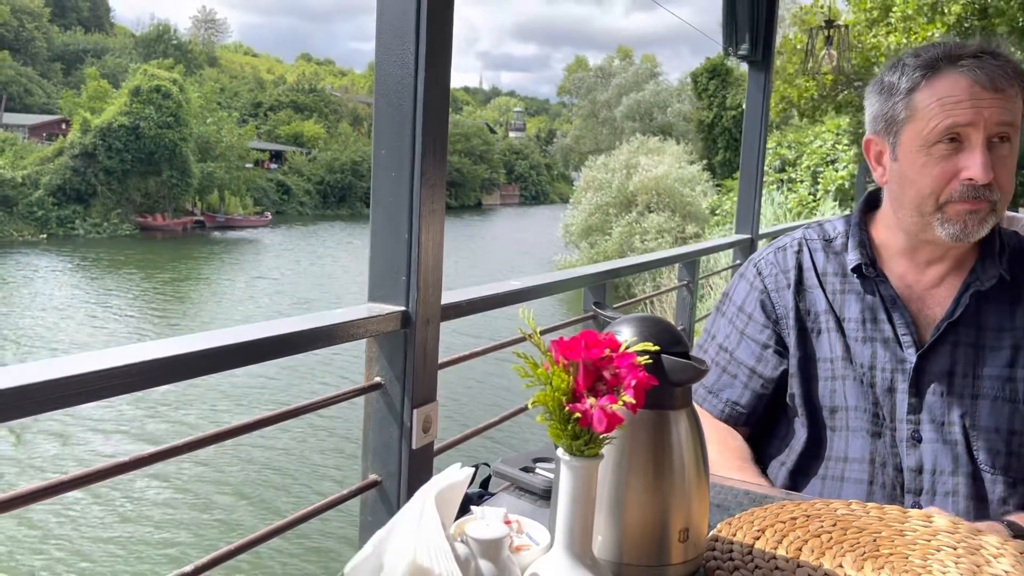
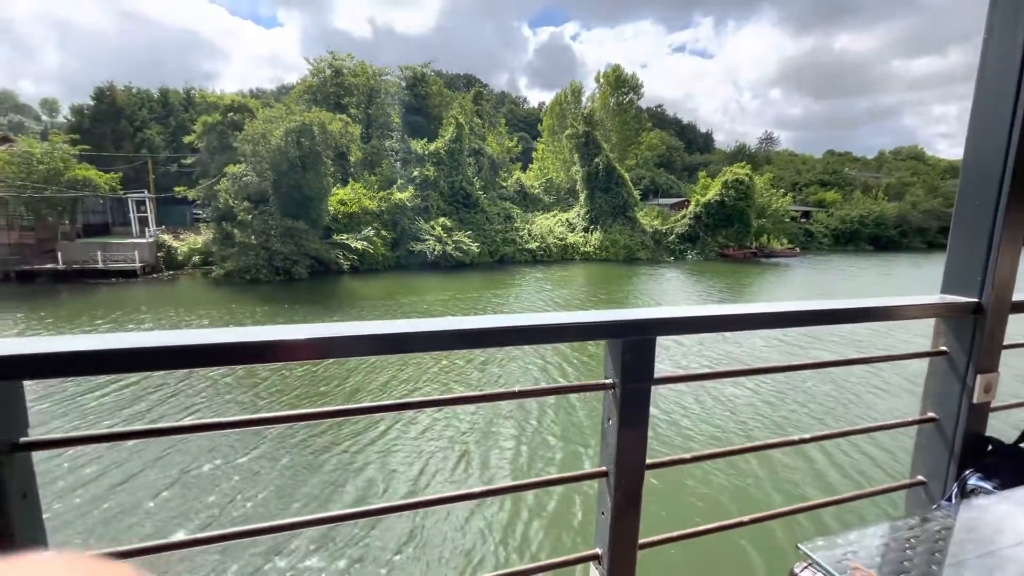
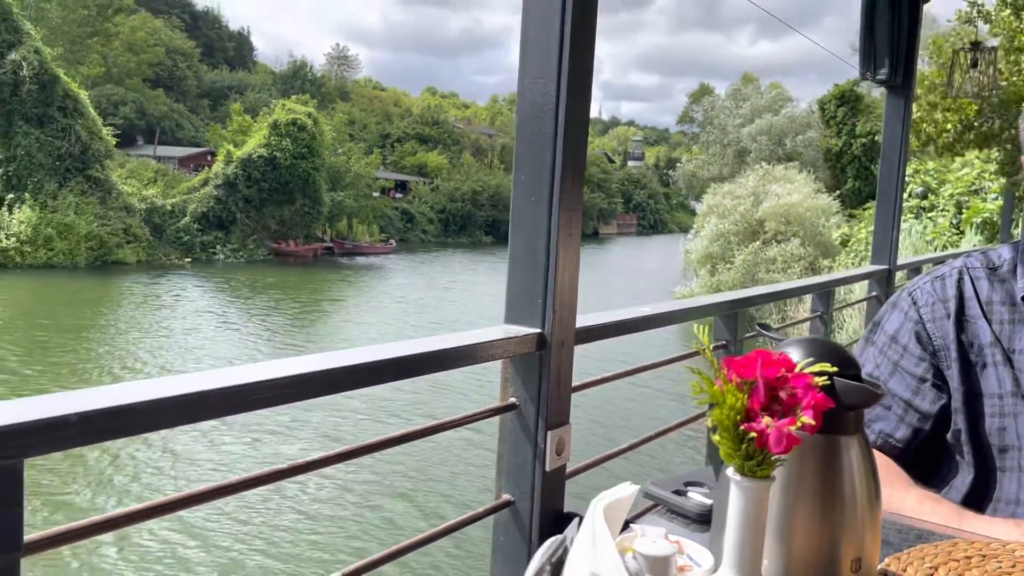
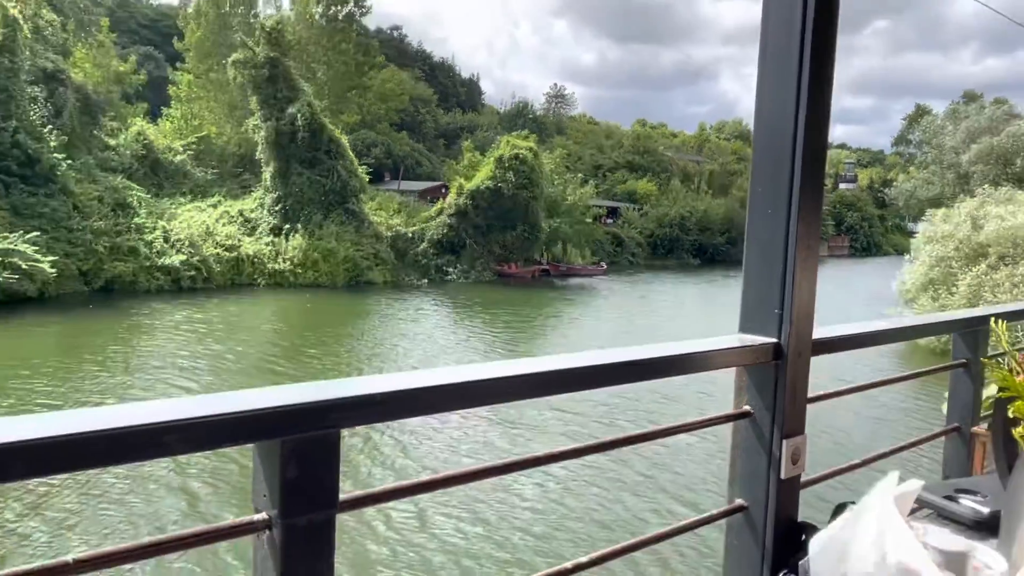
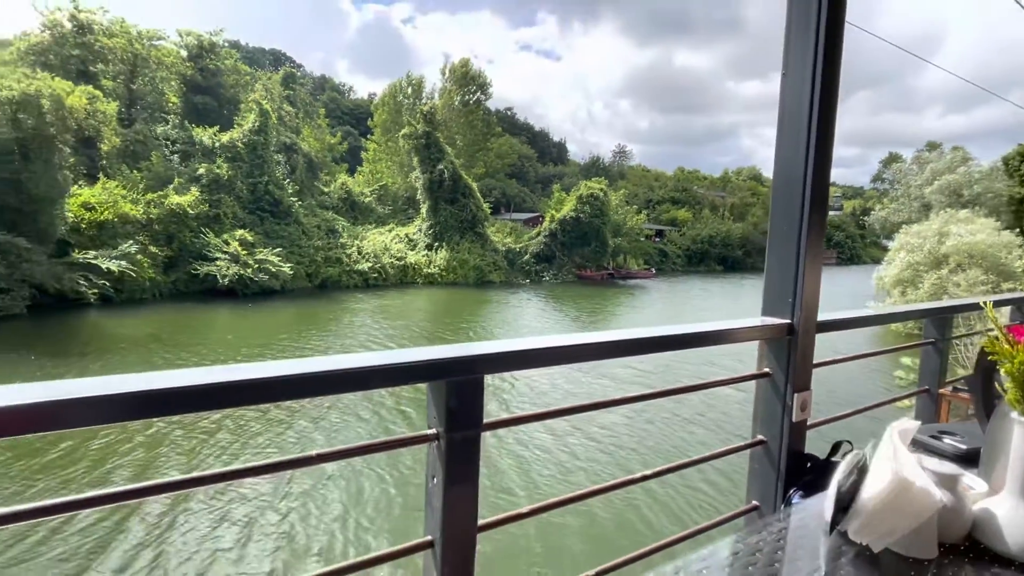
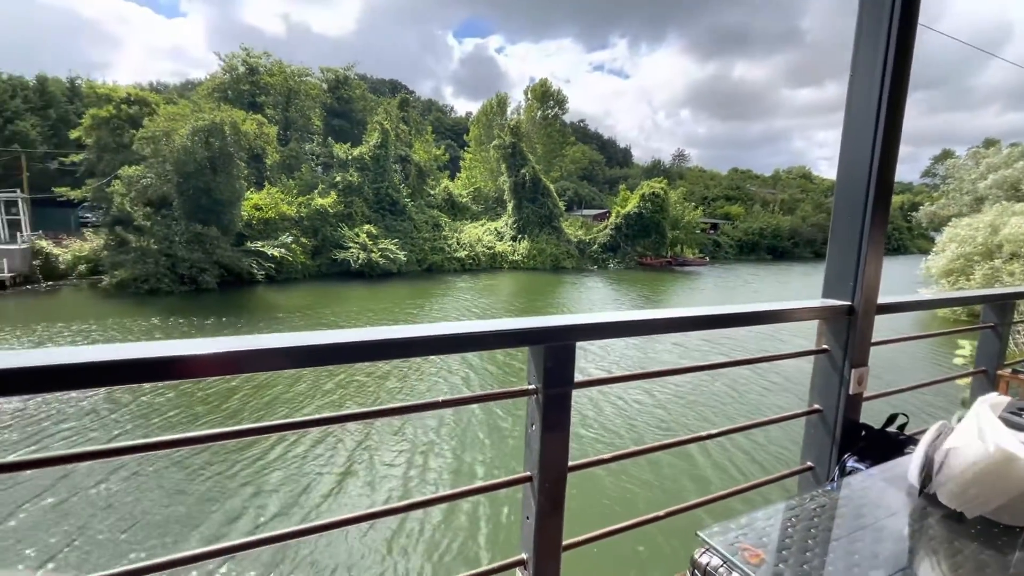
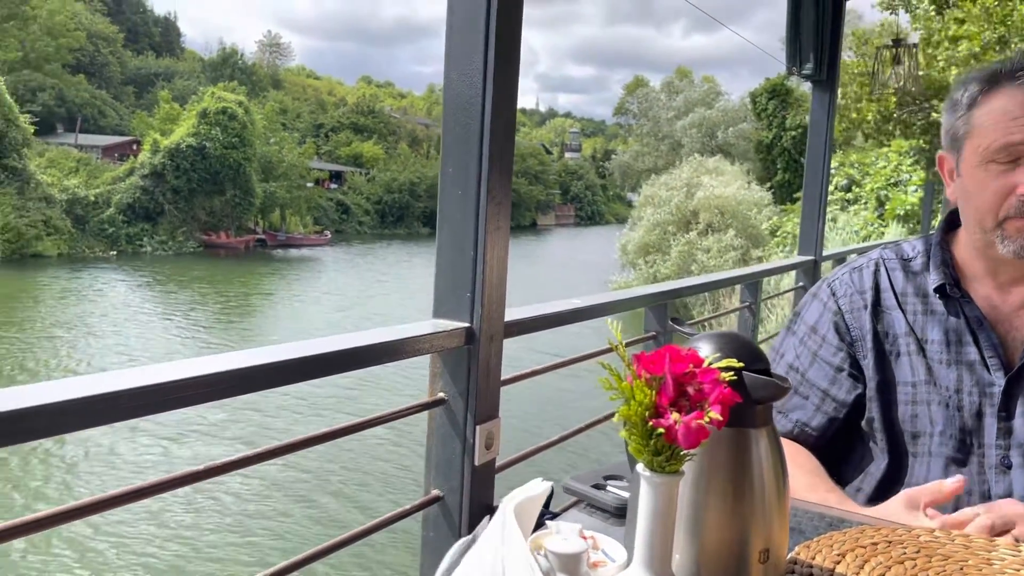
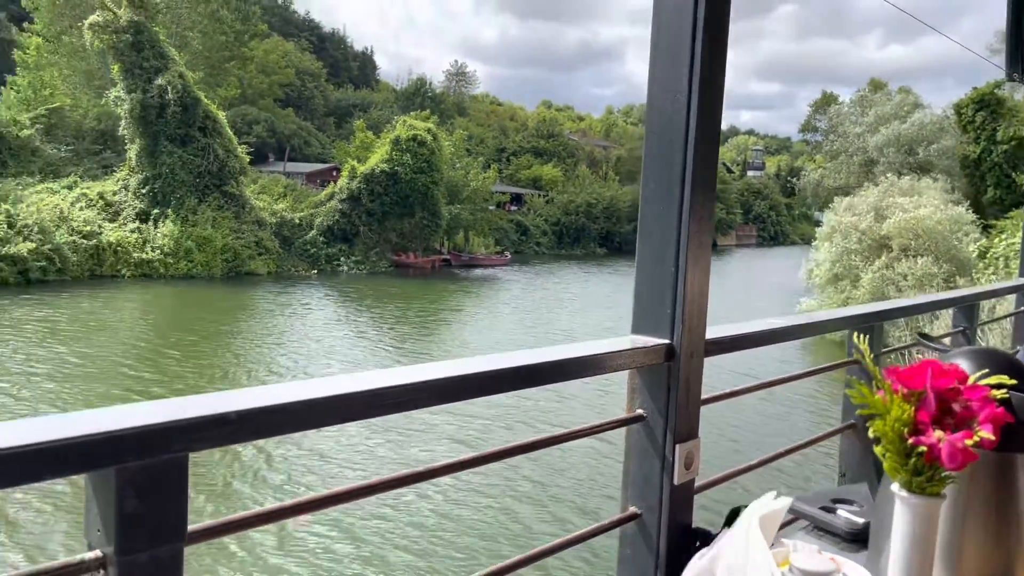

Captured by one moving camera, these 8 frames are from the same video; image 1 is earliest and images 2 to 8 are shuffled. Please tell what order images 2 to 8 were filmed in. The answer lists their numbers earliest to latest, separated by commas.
7, 3, 8, 4, 5, 6, 2
